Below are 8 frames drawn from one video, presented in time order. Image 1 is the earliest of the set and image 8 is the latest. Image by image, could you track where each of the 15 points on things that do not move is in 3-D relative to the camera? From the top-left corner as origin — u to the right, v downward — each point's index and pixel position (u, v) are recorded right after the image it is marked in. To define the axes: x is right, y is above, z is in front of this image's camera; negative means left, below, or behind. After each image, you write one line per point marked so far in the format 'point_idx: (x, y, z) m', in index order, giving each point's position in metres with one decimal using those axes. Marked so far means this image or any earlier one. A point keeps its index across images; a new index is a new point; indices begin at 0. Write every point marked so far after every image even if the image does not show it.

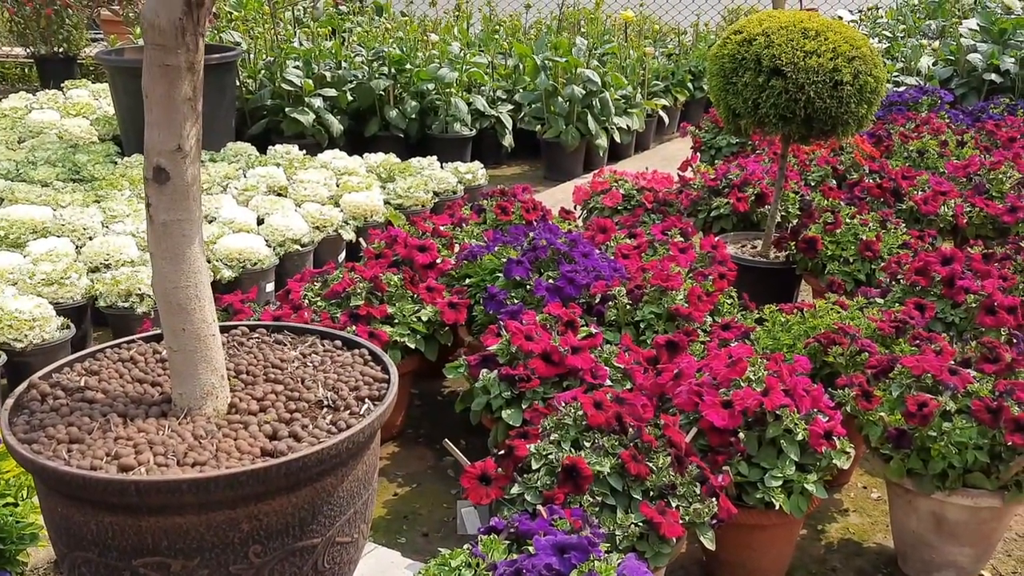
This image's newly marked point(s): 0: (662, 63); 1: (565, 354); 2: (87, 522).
0: (+1.2, +1.8, +8.1) m
1: (+0.1, -0.2, +2.6) m
2: (-0.7, -0.4, +1.6) m
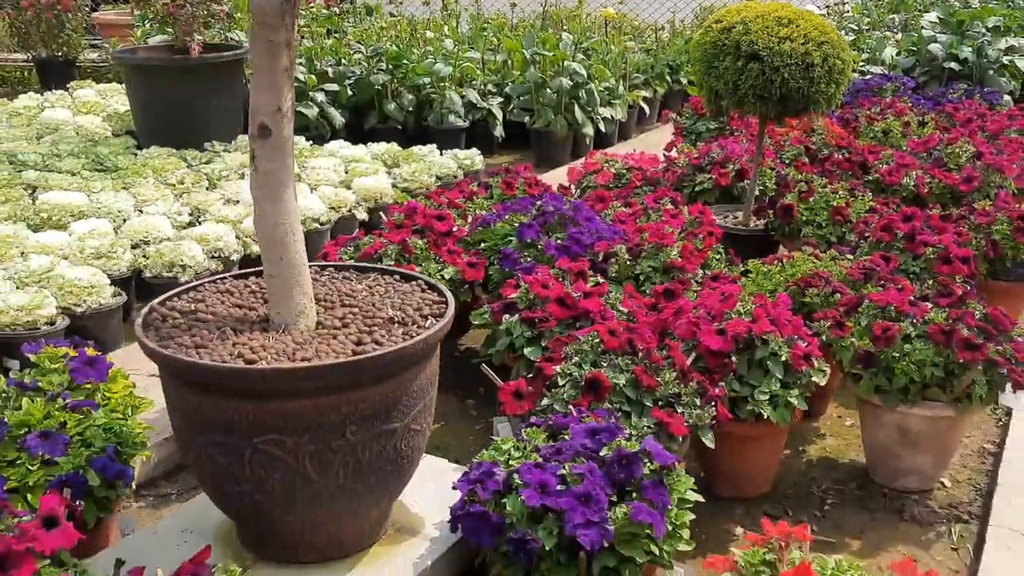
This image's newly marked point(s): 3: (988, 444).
0: (+1.1, +1.9, +8.5) m
1: (+0.2, -0.1, +3.0) m
2: (-0.6, -0.2, +2.0) m
3: (+1.6, -0.5, +3.4) m
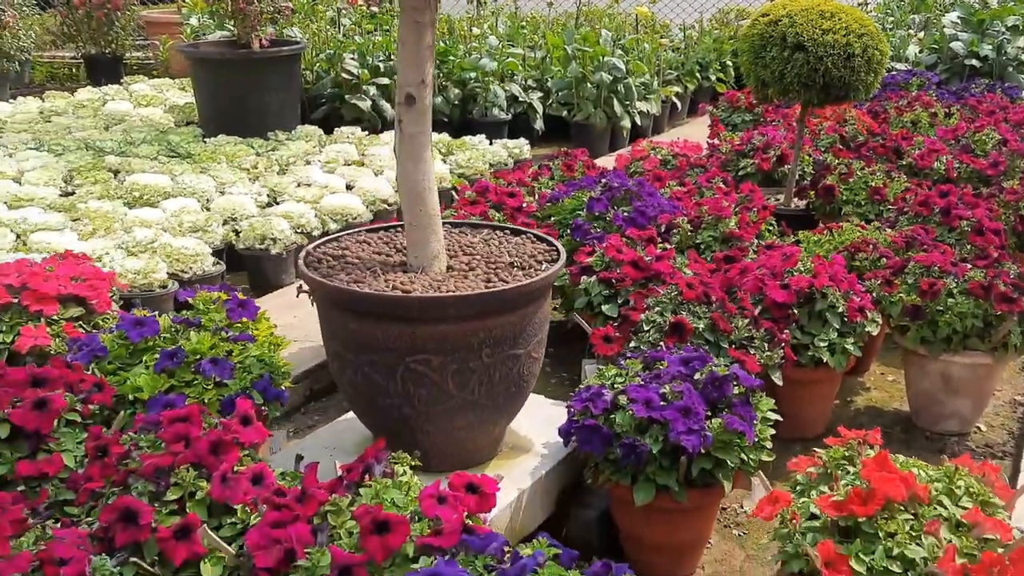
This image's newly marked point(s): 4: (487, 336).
0: (+1.4, +2.1, +8.9) m
1: (+0.5, +0.1, +3.4) m
2: (-0.3, -0.1, +2.4) m
3: (+1.9, -0.4, +3.7) m
4: (-0.1, -0.1, +2.4) m
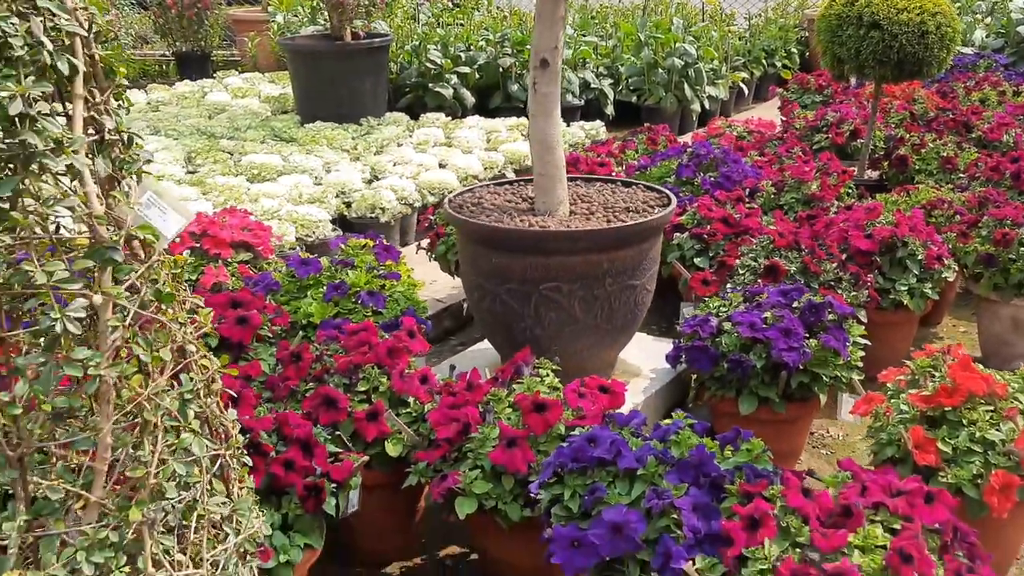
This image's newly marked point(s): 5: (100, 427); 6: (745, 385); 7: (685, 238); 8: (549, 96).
0: (+2.1, +2.2, +9.1) m
1: (+0.8, +0.2, +3.7) m
2: (0.0, +0.1, +2.8) m
3: (+2.3, -0.2, +4.0) m
4: (+0.3, +0.1, +2.8) m
5: (-0.6, -0.2, +1.4) m
6: (+0.6, -0.3, +2.8) m
7: (+0.7, +0.2, +3.8) m
8: (+0.1, +0.5, +2.9) m
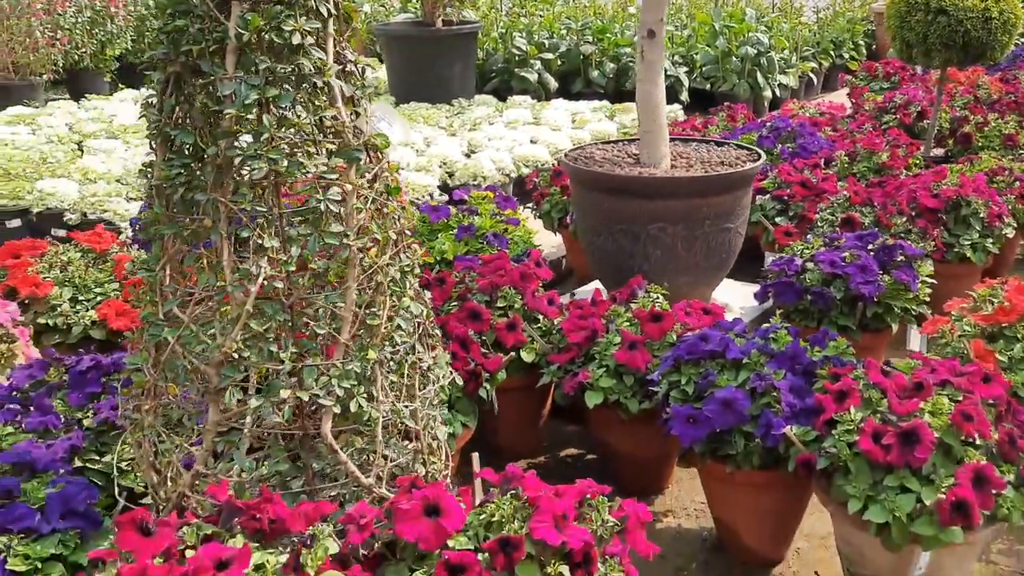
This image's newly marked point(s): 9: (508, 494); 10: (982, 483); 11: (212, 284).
0: (+2.8, +2.4, +9.4) m
1: (+1.2, +0.4, +4.1) m
2: (+0.3, +0.3, +3.2) m
3: (+2.7, -0.1, +4.3) m
4: (+0.6, +0.2, +3.2) m
5: (-0.3, 0.0, +1.8) m
6: (+1.0, -0.1, +3.2) m
7: (+1.1, +0.4, +4.2) m
8: (+0.5, +0.7, +3.3) m
9: (0.0, -0.4, +1.8) m
10: (+0.9, -0.4, +2.0) m
11: (-0.5, 0.0, +1.8) m
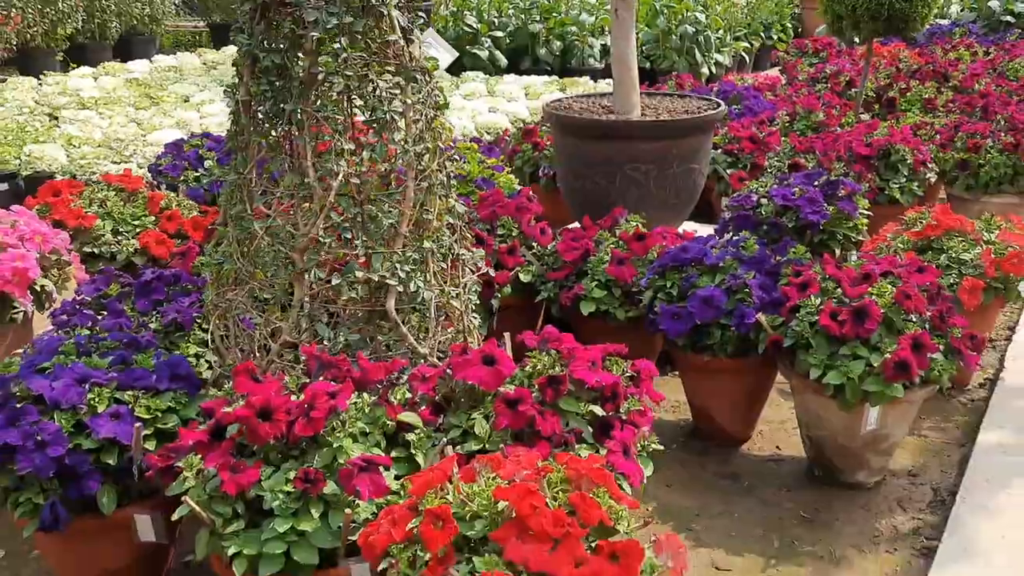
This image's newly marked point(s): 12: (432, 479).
0: (+2.3, +2.7, +10.0) m
1: (+1.1, +0.7, +4.5) m
2: (+0.3, +0.5, +3.6) m
3: (+2.6, +0.2, +4.9) m
4: (+0.6, +0.5, +3.6) m
5: (-0.2, +0.2, +2.2) m
6: (+1.0, +0.2, +3.6) m
7: (+1.0, +0.6, +4.7) m
8: (+0.4, +1.0, +3.7) m
9: (+0.1, -0.1, +2.2) m
10: (+1.0, -0.1, +2.5) m
11: (-0.5, +0.2, +2.2) m
12: (-0.1, -0.3, +1.8) m
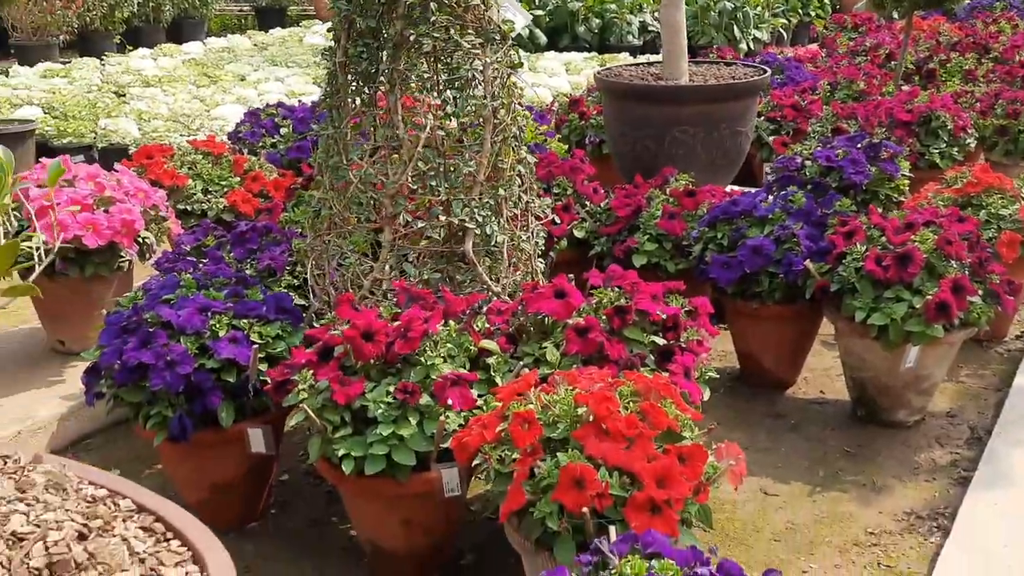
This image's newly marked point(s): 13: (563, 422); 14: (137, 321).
0: (+2.7, +2.9, +10.1) m
1: (+1.4, +0.9, +4.7) m
2: (+0.5, +0.7, +3.8) m
3: (+2.8, +0.4, +5.0) m
4: (+0.8, +0.6, +3.8) m
5: (-0.1, +0.4, +2.4) m
6: (+1.2, +0.3, +3.8) m
7: (+1.2, +0.8, +4.8) m
8: (+0.6, +1.1, +3.9) m
9: (+0.2, 0.0, +2.4) m
10: (+1.2, 0.0, +2.7) m
11: (-0.3, +0.4, +2.4) m
12: (0.0, -0.2, +2.0) m
13: (+0.1, -0.3, +1.9) m
14: (-0.9, -0.1, +2.3) m
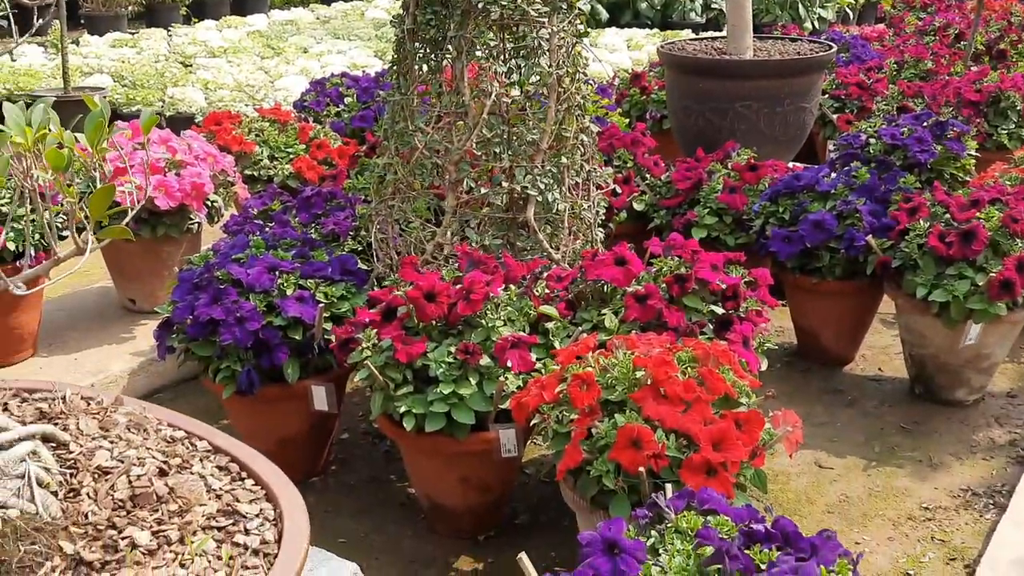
0: (+3.3, +3.1, +9.9) m
1: (+1.7, +1.0, +4.7) m
2: (+0.8, +0.8, +3.8) m
3: (+3.1, +0.5, +4.9) m
4: (+1.0, +0.7, +3.8) m
5: (+0.1, +0.4, +2.5) m
6: (+1.4, +0.4, +3.8) m
7: (+1.5, +0.9, +4.8) m
8: (+0.9, +1.2, +3.9) m
9: (+0.4, +0.1, +2.4) m
10: (+1.3, +0.1, +2.6) m
11: (-0.1, +0.5, +2.5) m
12: (+0.1, -0.1, +2.0) m
13: (+0.2, -0.2, +2.0) m
14: (-0.7, 0.0, +2.4) m
